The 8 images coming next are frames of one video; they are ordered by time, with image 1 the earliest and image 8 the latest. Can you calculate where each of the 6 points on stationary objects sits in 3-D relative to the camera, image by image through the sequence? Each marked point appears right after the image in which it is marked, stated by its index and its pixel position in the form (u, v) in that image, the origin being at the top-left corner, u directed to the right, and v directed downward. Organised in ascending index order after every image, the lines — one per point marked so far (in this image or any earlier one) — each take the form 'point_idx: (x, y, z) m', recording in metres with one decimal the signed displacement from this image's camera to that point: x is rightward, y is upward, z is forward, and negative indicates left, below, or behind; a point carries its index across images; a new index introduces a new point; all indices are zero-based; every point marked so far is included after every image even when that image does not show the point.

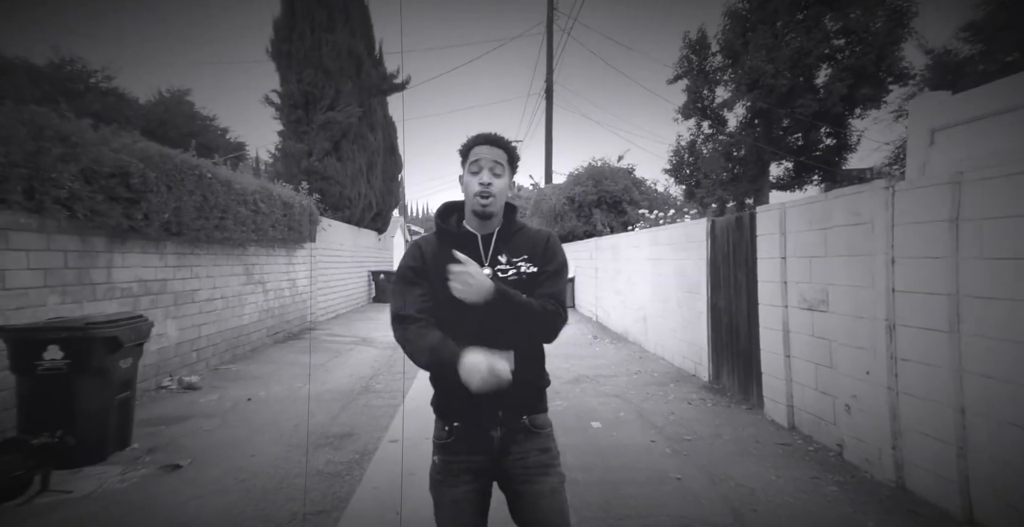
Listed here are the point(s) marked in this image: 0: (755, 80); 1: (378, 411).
0: (+7.3, +5.6, +13.5) m
1: (-1.2, -1.4, +4.3) m
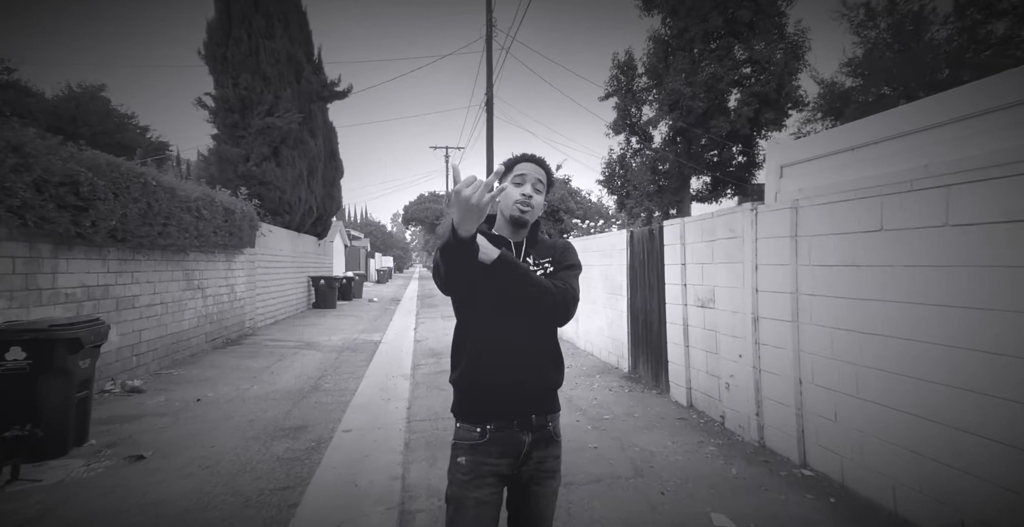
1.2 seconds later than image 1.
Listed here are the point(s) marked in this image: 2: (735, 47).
0: (+5.4, +5.4, +15.0) m
1: (-1.9, -1.4, +4.6) m
2: (+7.0, +7.0, +14.4) m
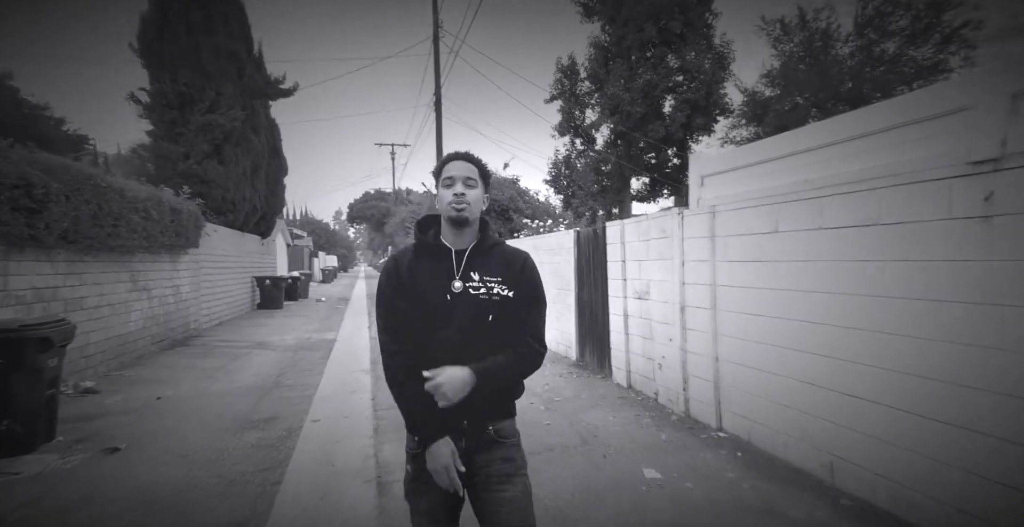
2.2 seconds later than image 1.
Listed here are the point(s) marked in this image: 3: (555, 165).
0: (+3.6, +5.6, +15.9) m
1: (-2.3, -1.4, +4.8) m
2: (+5.3, +7.1, +15.5) m
3: (+1.7, +3.9, +18.0) m
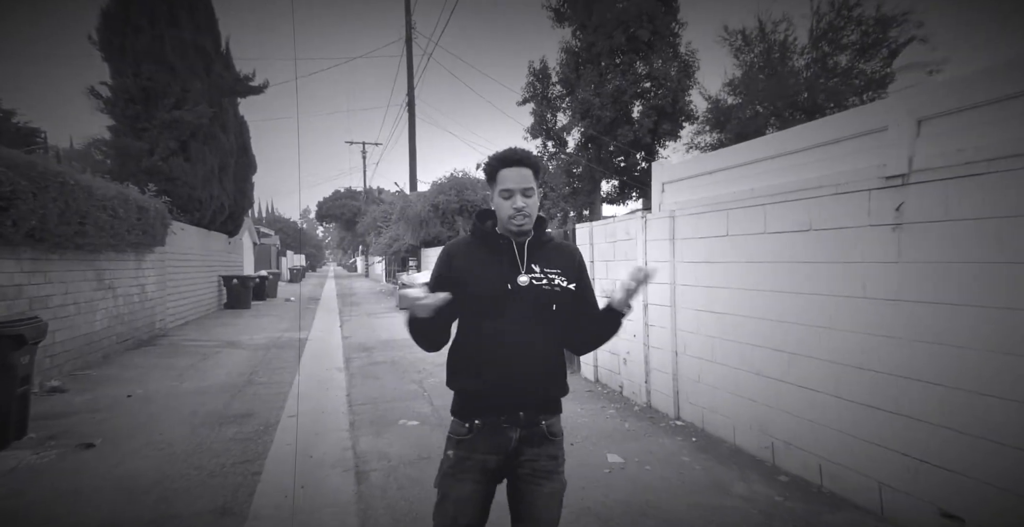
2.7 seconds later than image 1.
0: (+2.7, +5.5, +16.3) m
1: (-2.6, -1.4, +4.9) m
2: (+4.4, +7.1, +16.0) m
3: (+0.6, +3.9, +18.3) m
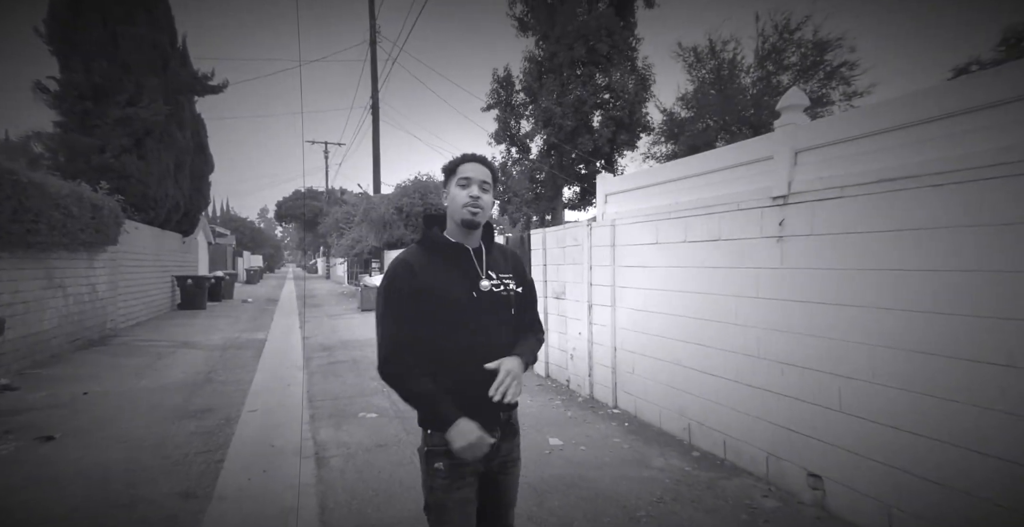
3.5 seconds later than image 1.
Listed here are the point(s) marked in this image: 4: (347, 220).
0: (+1.3, +5.4, +16.8) m
1: (-3.1, -1.4, +5.0) m
2: (+3.1, +6.9, +16.7) m
3: (-0.9, +3.8, +18.7) m
4: (-7.1, +1.9, +19.5) m
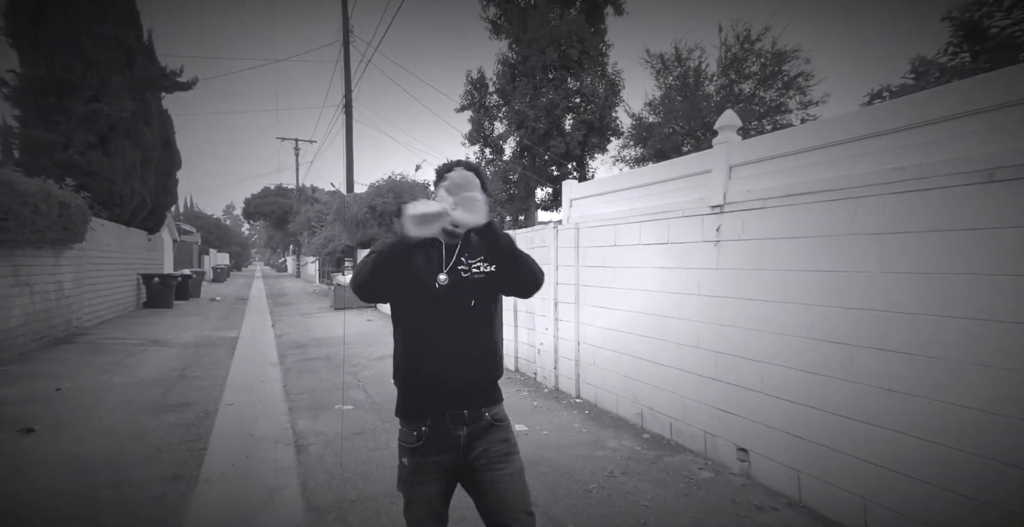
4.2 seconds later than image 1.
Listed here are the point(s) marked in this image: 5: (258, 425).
0: (+0.3, +5.4, +17.2) m
1: (-3.5, -1.4, +5.1) m
2: (+2.1, +6.9, +17.2) m
3: (-2.0, +3.8, +18.9) m
4: (-8.2, +1.9, +19.3) m
5: (-2.3, -1.5, +4.2) m
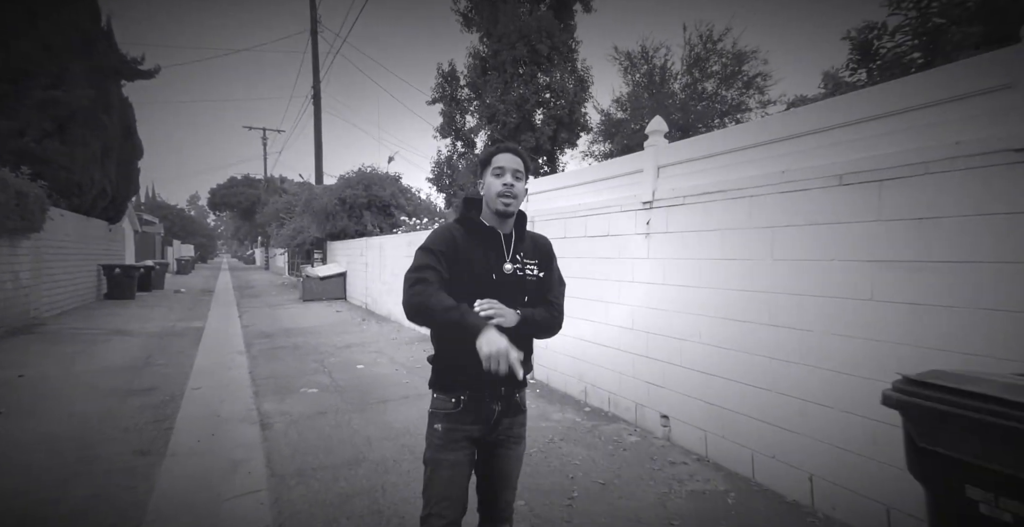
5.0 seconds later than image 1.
0: (-0.8, +5.7, +17.4) m
1: (-4.0, -1.3, +5.3) m
2: (+0.9, +7.3, +17.5) m
3: (-3.2, +4.1, +19.0) m
4: (-9.5, +2.3, +19.2) m
5: (-2.7, -1.4, +4.4) m
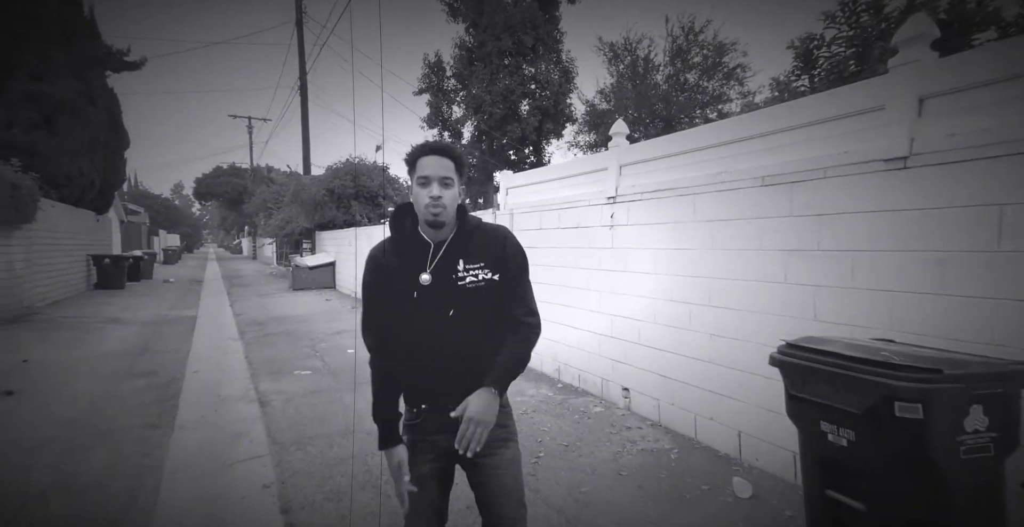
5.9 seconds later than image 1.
0: (-1.3, +6.2, +17.6) m
1: (-4.2, -1.2, +5.6) m
2: (+0.4, +7.7, +17.7) m
3: (-3.8, +4.6, +19.2) m
4: (-10.1, +2.7, +19.2) m
5: (-3.0, -1.3, +4.7) m
